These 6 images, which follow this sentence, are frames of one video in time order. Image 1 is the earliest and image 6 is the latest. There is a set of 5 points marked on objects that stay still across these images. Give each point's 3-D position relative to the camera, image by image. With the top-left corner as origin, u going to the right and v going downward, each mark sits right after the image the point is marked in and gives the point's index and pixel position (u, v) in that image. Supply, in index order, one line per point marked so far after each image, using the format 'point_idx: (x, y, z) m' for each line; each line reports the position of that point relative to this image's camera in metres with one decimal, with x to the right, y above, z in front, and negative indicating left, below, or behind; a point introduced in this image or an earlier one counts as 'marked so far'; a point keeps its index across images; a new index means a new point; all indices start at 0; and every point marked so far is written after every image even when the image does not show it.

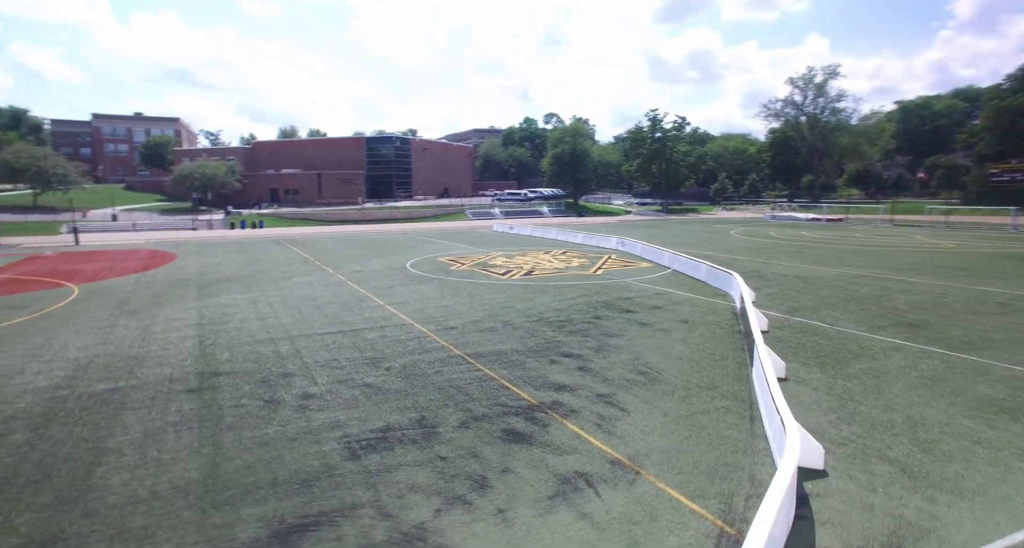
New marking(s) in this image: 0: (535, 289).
0: (+0.8, -0.5, +17.0) m
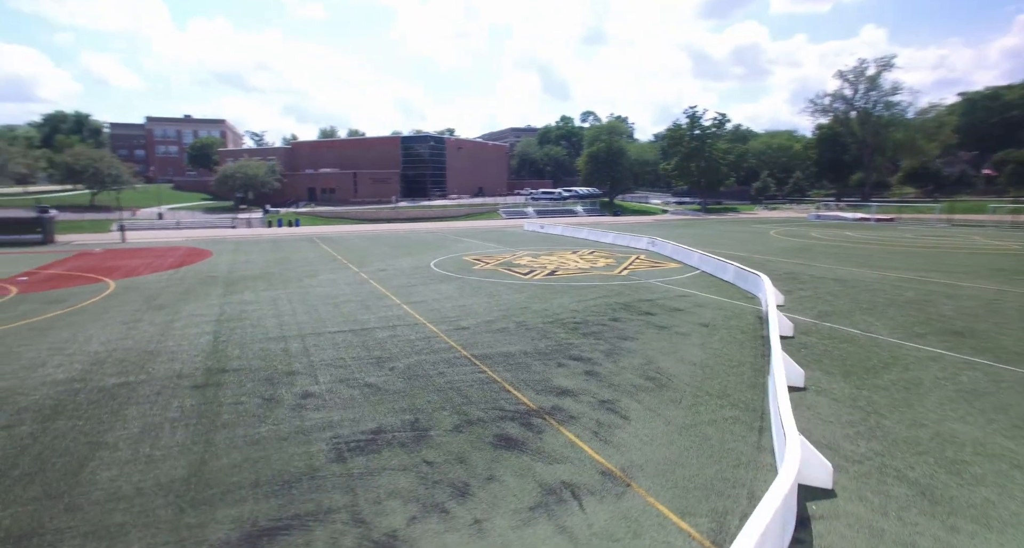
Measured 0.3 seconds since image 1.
0: (+1.5, -0.5, +16.8) m
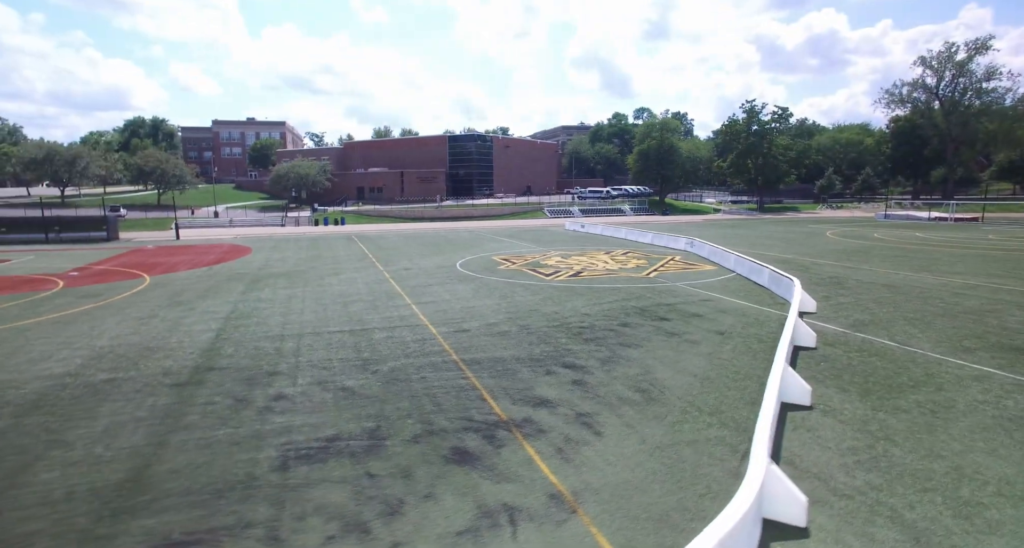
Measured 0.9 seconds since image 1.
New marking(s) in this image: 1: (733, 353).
0: (+2.0, -0.6, +16.3) m
1: (+4.5, -1.6, +10.0) m
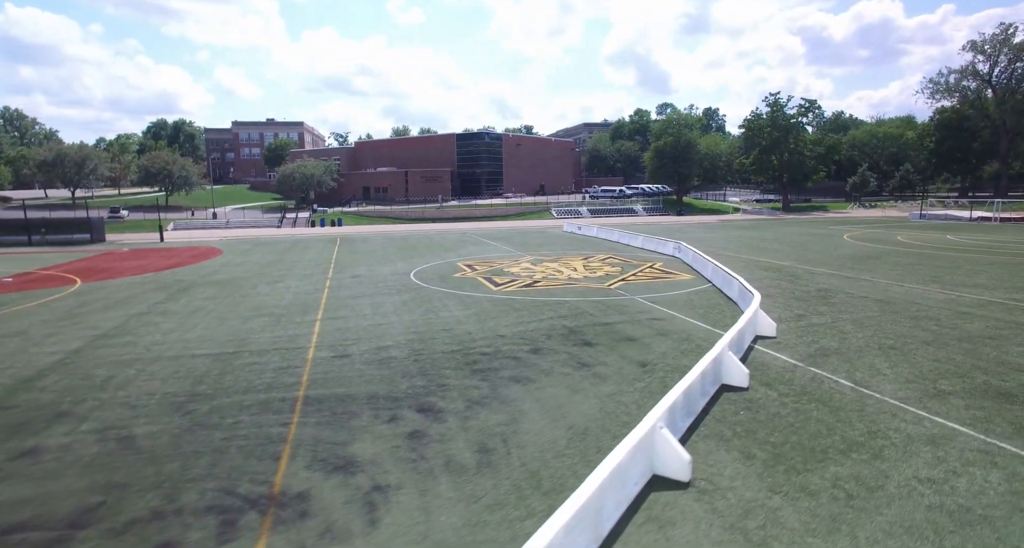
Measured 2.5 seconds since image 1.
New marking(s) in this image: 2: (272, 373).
0: (0.0, -0.9, +14.6) m
1: (+2.2, -2.0, +8.2) m
2: (-4.5, -1.8, +9.1) m
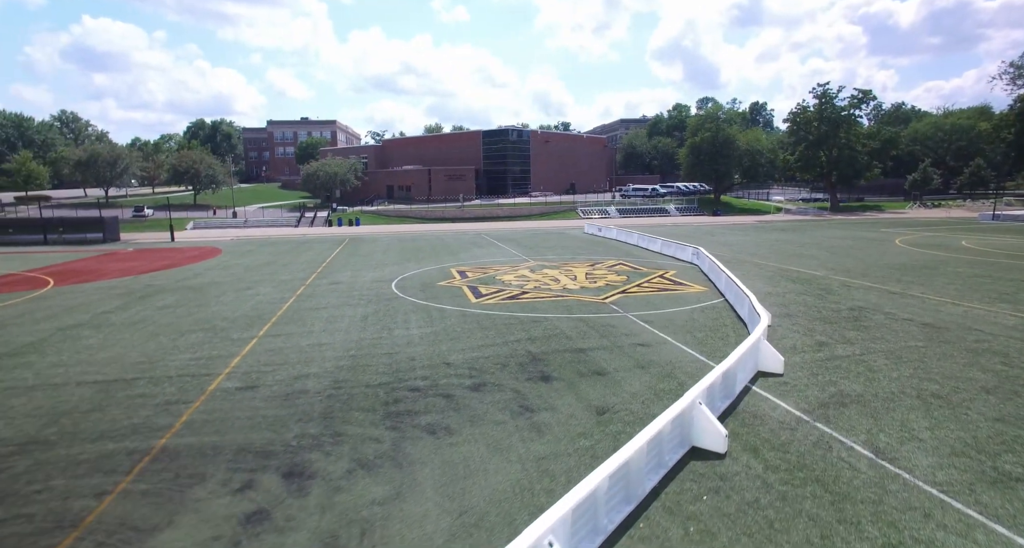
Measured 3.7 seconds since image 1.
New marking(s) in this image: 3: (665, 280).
0: (-0.8, -1.2, +12.8) m
1: (+0.9, -2.4, +6.3) m
2: (-5.6, -2.1, +7.7) m
3: (+5.6, -0.2, +17.8) m
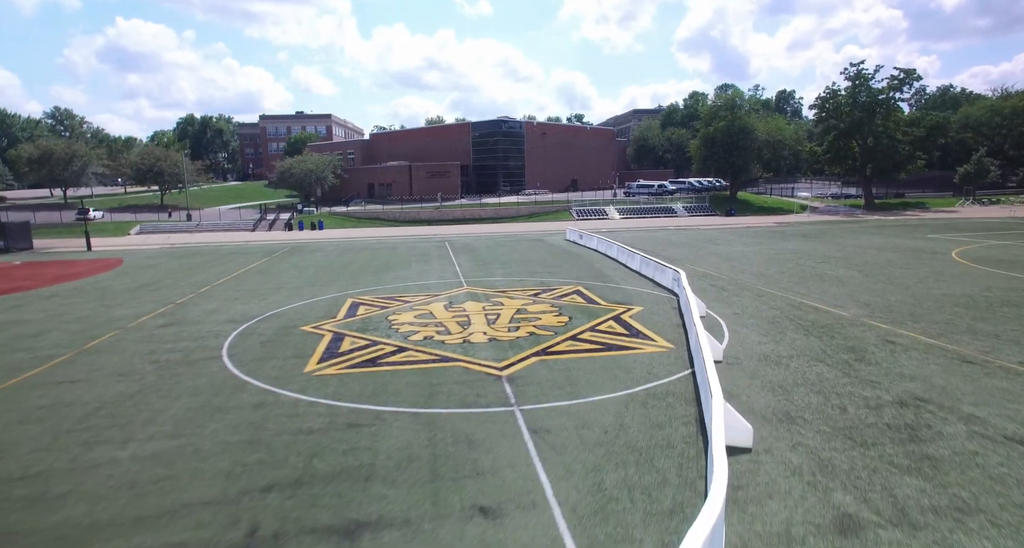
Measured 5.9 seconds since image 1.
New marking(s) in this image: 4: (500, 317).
0: (-3.8, -2.3, +7.8) m
1: (-2.4, -3.6, +1.2) m
2: (-8.9, -3.3, +2.9) m
3: (+2.8, -1.3, +12.4) m
4: (-0.2, -1.1, +13.4) m
